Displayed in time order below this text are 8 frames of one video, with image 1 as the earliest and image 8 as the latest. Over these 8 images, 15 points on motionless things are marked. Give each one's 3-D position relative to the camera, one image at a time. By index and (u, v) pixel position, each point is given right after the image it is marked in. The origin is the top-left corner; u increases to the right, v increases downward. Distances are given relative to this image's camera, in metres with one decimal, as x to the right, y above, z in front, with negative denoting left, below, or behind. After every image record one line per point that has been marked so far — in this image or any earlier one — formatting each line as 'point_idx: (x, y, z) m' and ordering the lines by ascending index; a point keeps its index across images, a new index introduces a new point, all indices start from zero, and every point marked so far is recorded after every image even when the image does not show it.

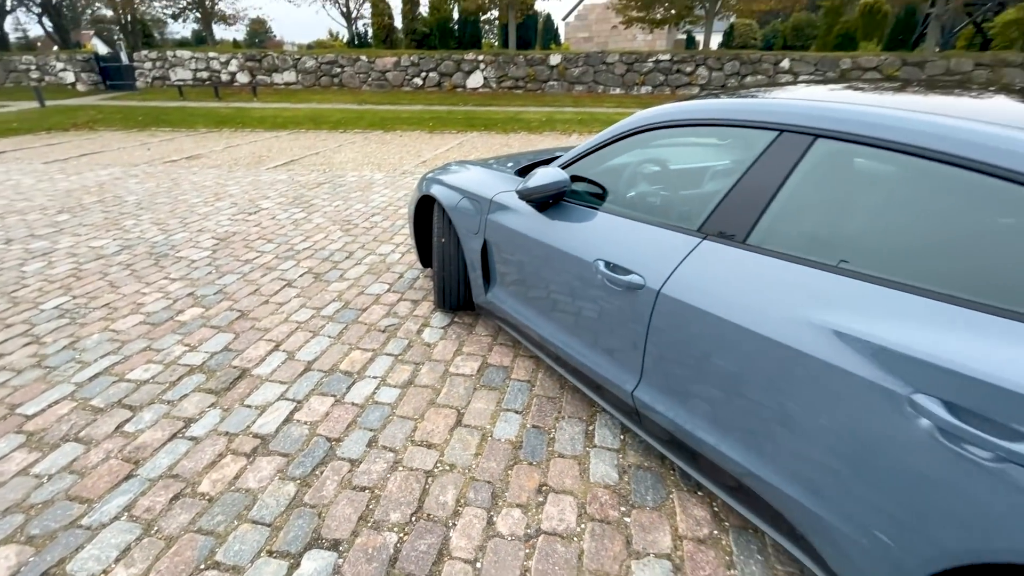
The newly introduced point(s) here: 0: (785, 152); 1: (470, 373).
0: (+0.9, +0.5, +1.6) m
1: (-0.2, -0.5, +2.8) m
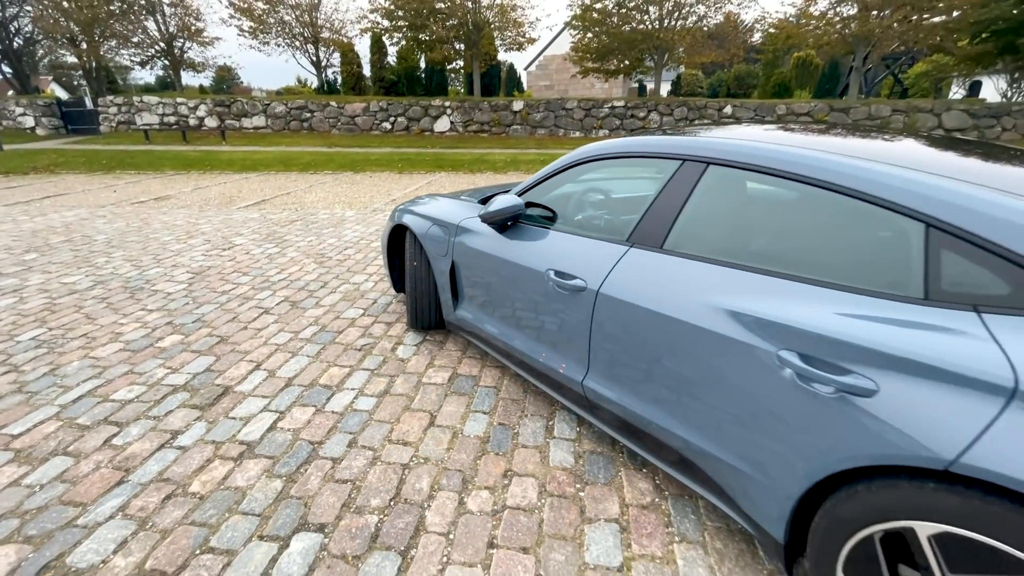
0: (+0.7, +0.5, +2.1) m
1: (-0.5, -0.6, +3.1) m
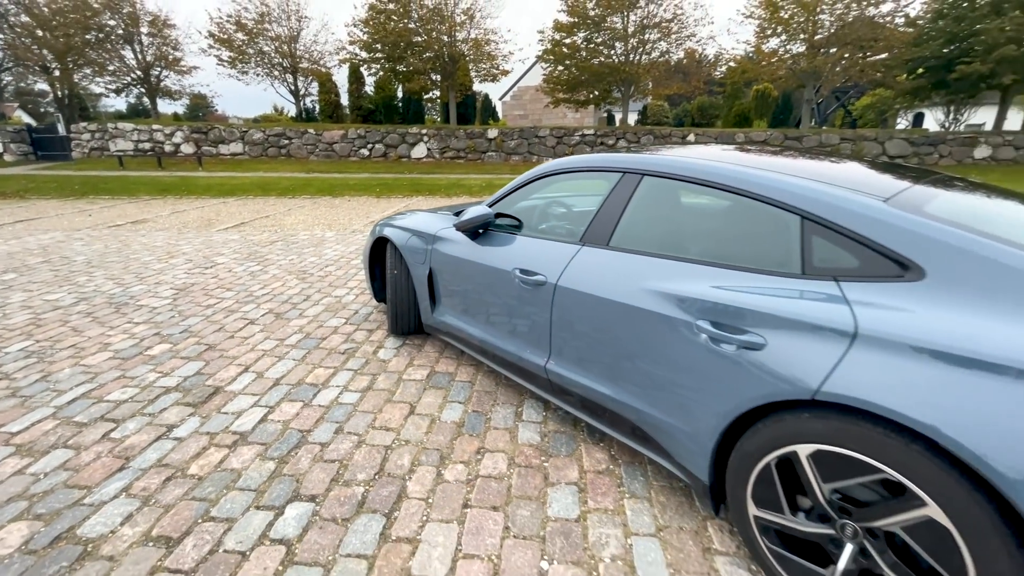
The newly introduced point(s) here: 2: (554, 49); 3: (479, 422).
0: (+0.6, +0.5, +2.4) m
1: (-0.6, -0.6, +3.3) m
2: (+1.6, +9.2, +18.3) m
3: (-0.2, -0.8, +2.8) m
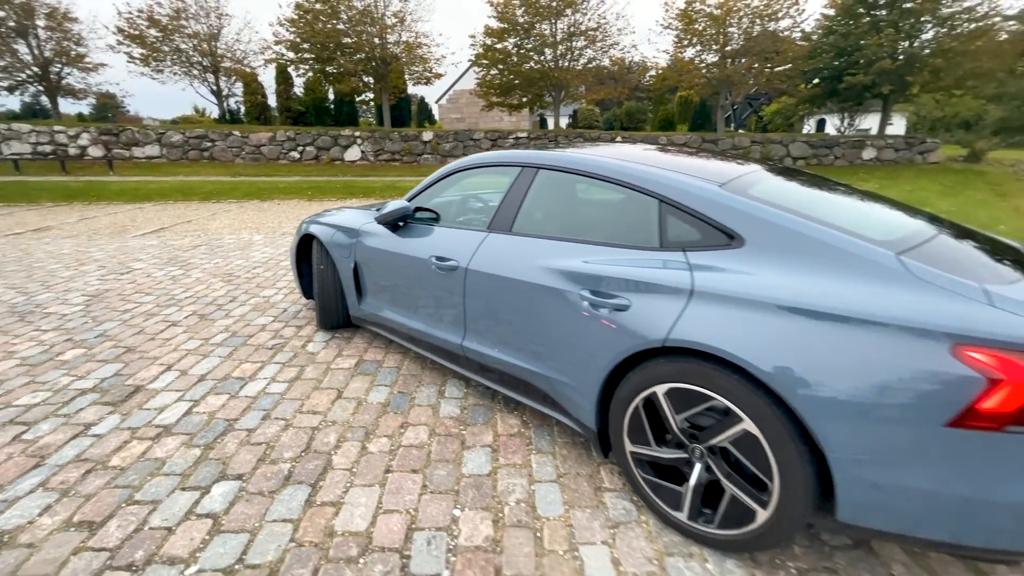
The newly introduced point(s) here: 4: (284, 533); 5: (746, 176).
0: (+0.1, +0.6, +2.7) m
1: (-1.2, -0.6, +3.5) m
2: (-1.0, +9.2, +18.6) m
3: (-0.7, -0.7, +3.0) m
4: (-1.0, -1.1, +2.0) m
5: (+1.1, +0.5, +2.2) m
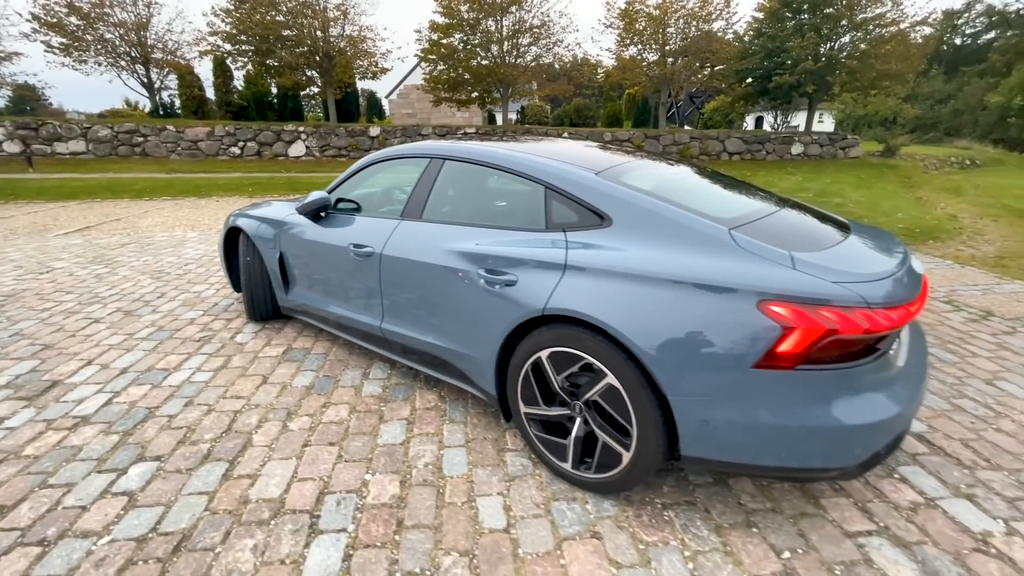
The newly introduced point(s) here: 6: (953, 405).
0: (-0.5, +0.7, +2.9) m
1: (-1.8, -0.5, +3.6) m
2: (-3.1, +9.4, +18.6) m
3: (-1.2, -0.6, +3.2) m
4: (-1.4, -1.0, +2.2) m
5: (+0.6, +0.6, +2.5) m
6: (+2.7, -0.7, +2.9) m
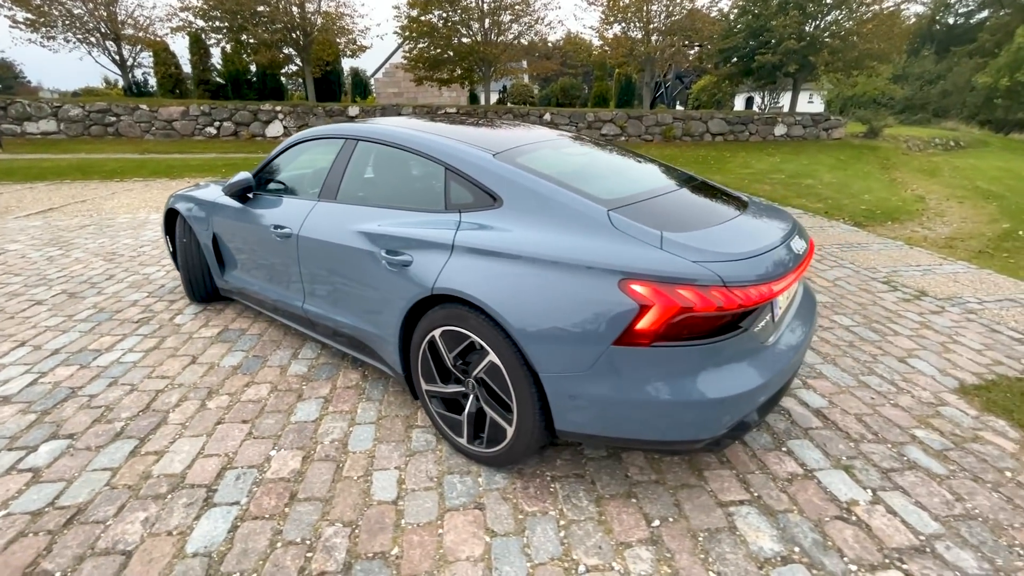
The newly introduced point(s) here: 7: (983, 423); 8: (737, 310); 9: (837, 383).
0: (-1.0, +0.8, +2.9) m
1: (-2.3, -0.4, +3.6) m
2: (-3.8, +10.1, +18.2) m
3: (-1.7, -0.5, +3.2) m
4: (-1.9, -0.9, +2.2) m
5: (+0.1, +0.7, +2.5) m
6: (+2.2, -0.6, +3.0) m
7: (+2.6, -0.7, +2.6) m
8: (+0.8, -0.1, +1.8) m
9: (+2.0, -0.6, +3.0) m
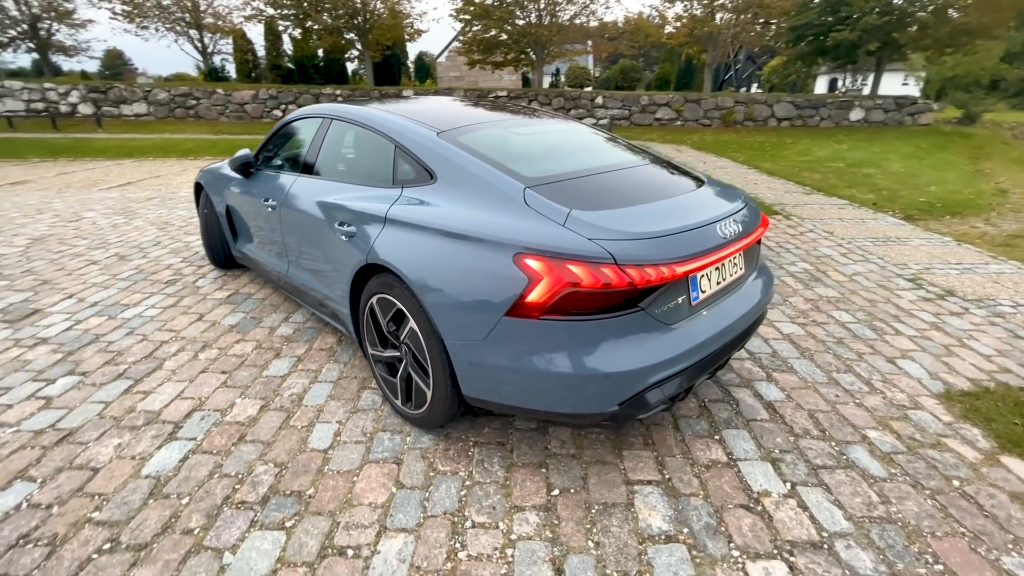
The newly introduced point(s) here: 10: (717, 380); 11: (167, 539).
0: (-1.2, +1.0, +3.1) m
1: (-2.4, -0.1, +4.0) m
2: (-1.6, +10.8, +18.4) m
3: (-2.0, -0.3, +3.6) m
4: (-2.3, -0.7, +2.6) m
5: (-0.2, +0.9, +2.6) m
6: (+1.9, -0.5, +2.9) m
7: (+2.3, -0.7, +2.4) m
8: (+0.5, 0.0, +1.8) m
9: (+1.8, -0.5, +2.9) m
10: (+1.2, -0.5, +2.8) m
11: (-1.3, -1.0, +1.8) m
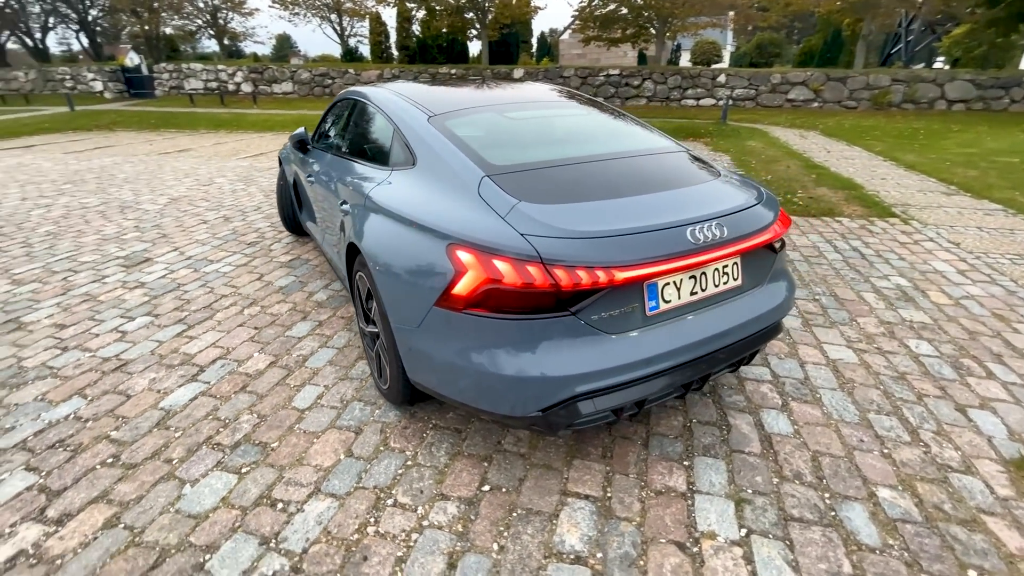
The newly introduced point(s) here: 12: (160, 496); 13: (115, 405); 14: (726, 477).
0: (-1.0, +1.2, +3.3) m
1: (-2.1, +0.3, +4.5) m
2: (+2.9, +11.4, +17.7) m
3: (-1.8, 0.0, +3.9) m
4: (-2.4, -0.4, +3.1) m
5: (-0.2, +1.0, +2.6) m
6: (+1.8, -0.7, +2.4) m
7: (+2.0, -0.9, +1.9) m
8: (+0.2, 0.0, +1.7) m
9: (+1.6, -0.6, +2.4) m
10: (+1.1, -0.6, +2.5) m
11: (-1.6, -0.8, +2.2) m
12: (-1.5, -0.9, +2.0) m
13: (-2.1, -0.6, +2.6) m
14: (+0.9, -0.8, +2.1) m
